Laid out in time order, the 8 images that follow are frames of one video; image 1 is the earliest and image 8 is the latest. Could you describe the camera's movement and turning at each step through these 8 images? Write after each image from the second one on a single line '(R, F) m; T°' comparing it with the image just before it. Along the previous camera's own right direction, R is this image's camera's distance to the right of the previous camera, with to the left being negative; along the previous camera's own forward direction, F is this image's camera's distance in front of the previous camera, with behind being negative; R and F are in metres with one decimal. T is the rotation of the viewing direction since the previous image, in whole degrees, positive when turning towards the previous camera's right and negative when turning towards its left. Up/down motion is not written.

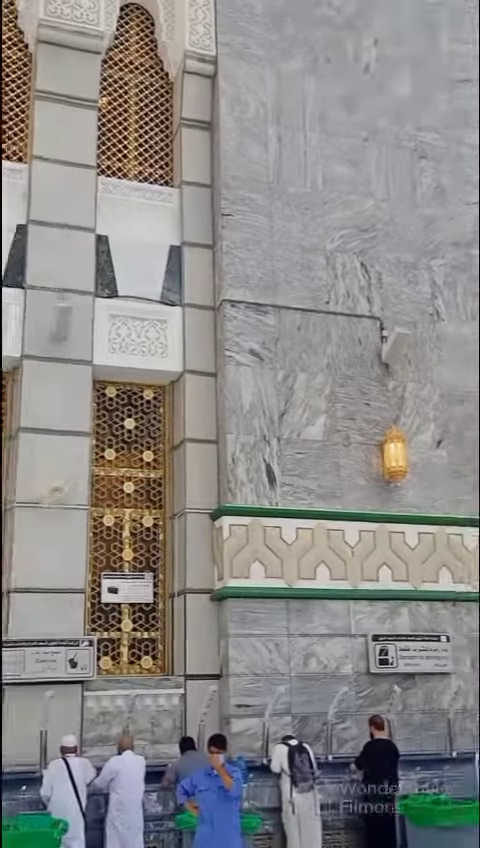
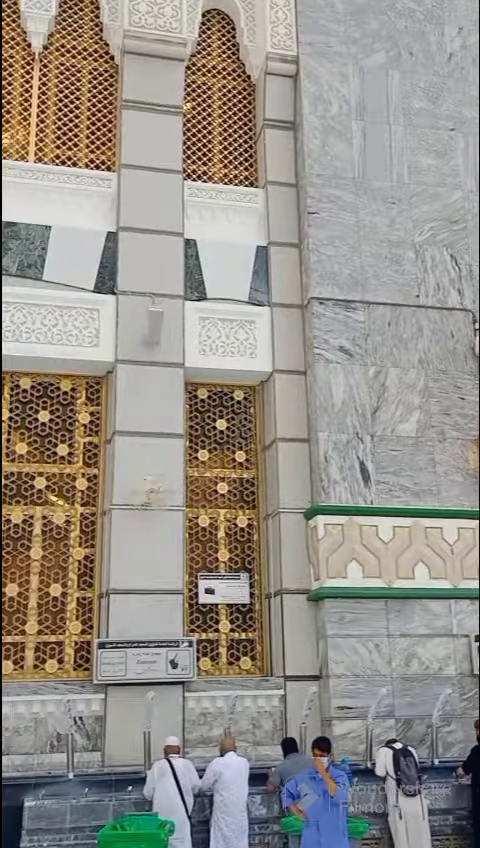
(-0.7, 0.0) m; -4°
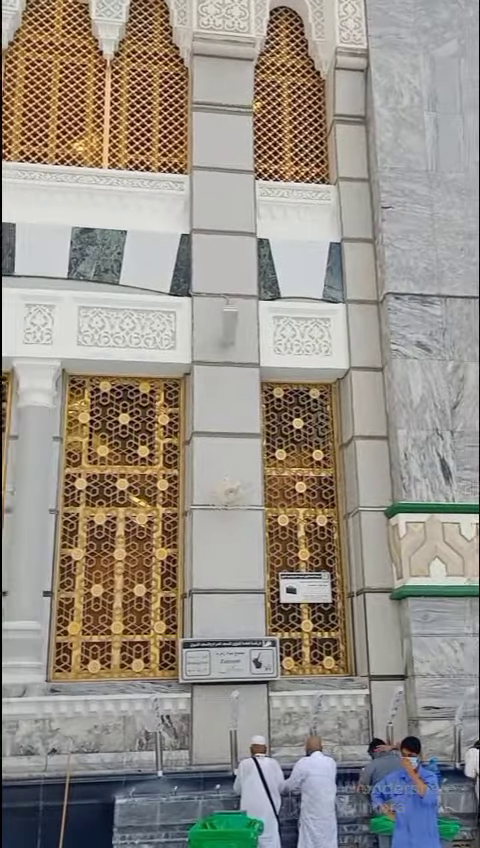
(-0.6, 0.0) m; -3°
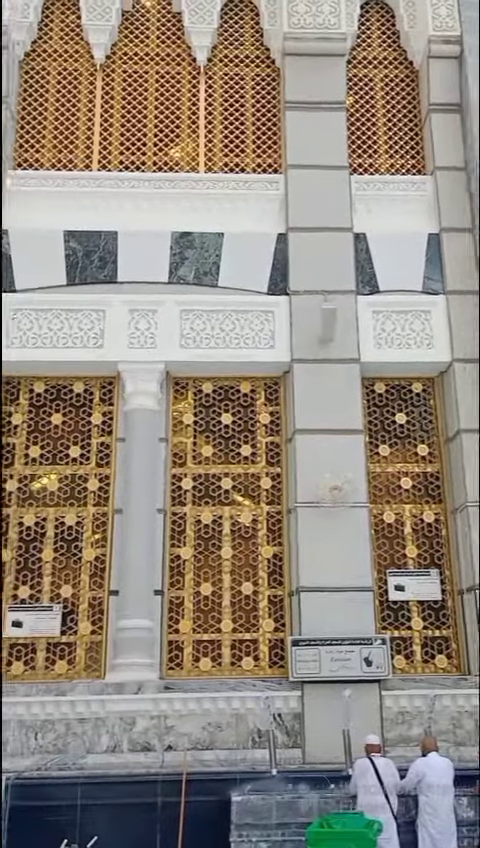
(-0.7, 0.0) m; -5°
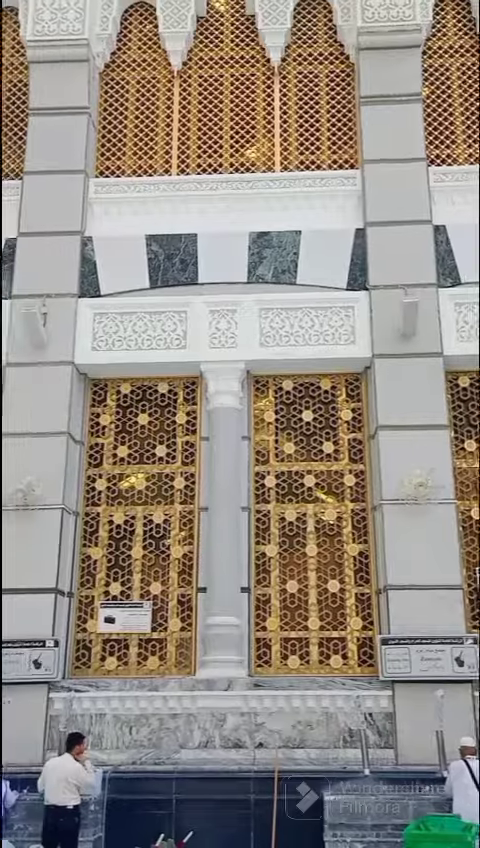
(-0.5, 0.0) m; -4°
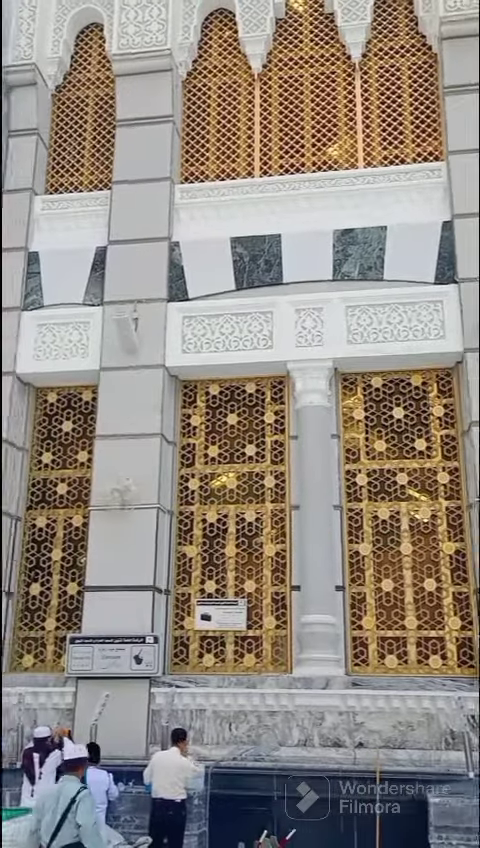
(-0.5, -0.1) m; -5°
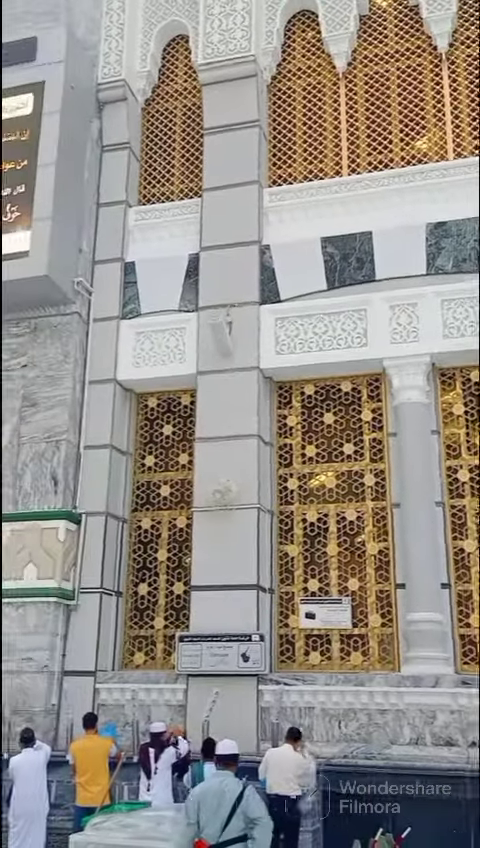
(-0.6, -0.1) m; -5°
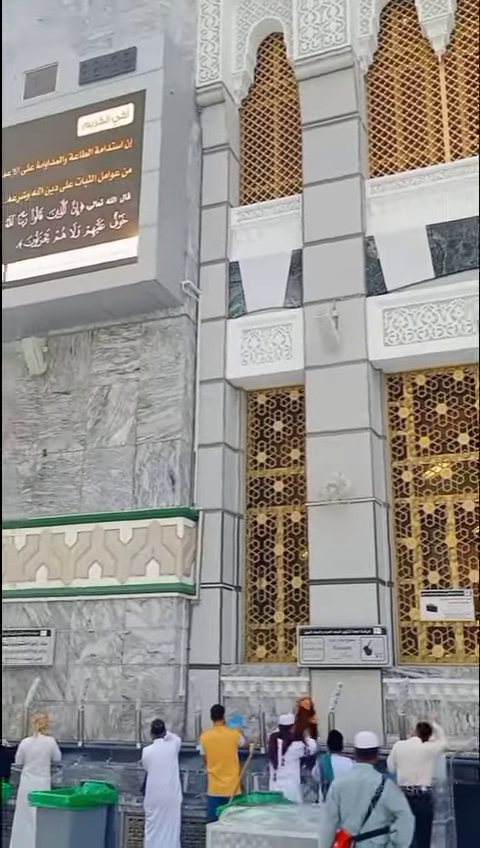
(-0.8, -0.1) m; -5°
